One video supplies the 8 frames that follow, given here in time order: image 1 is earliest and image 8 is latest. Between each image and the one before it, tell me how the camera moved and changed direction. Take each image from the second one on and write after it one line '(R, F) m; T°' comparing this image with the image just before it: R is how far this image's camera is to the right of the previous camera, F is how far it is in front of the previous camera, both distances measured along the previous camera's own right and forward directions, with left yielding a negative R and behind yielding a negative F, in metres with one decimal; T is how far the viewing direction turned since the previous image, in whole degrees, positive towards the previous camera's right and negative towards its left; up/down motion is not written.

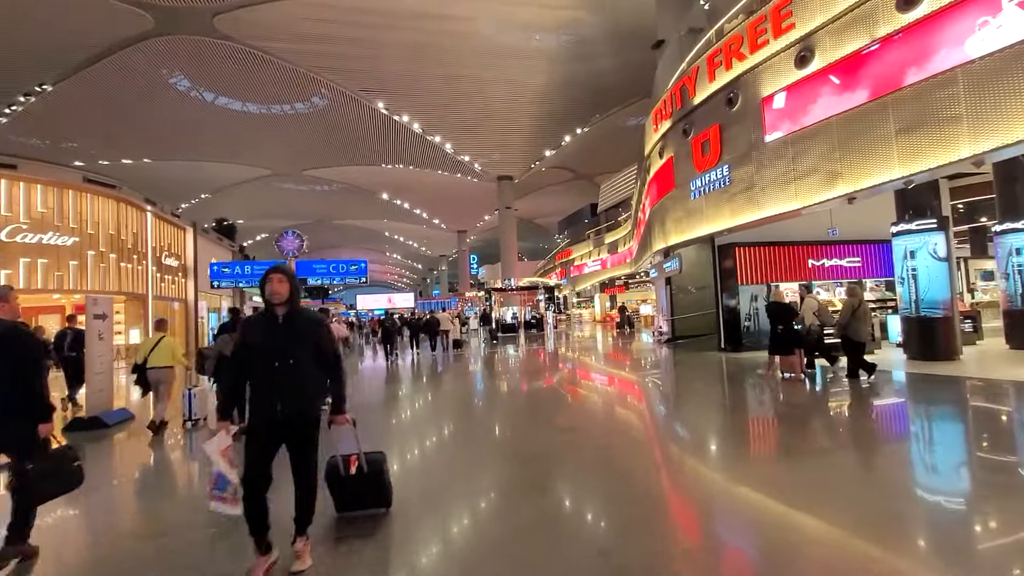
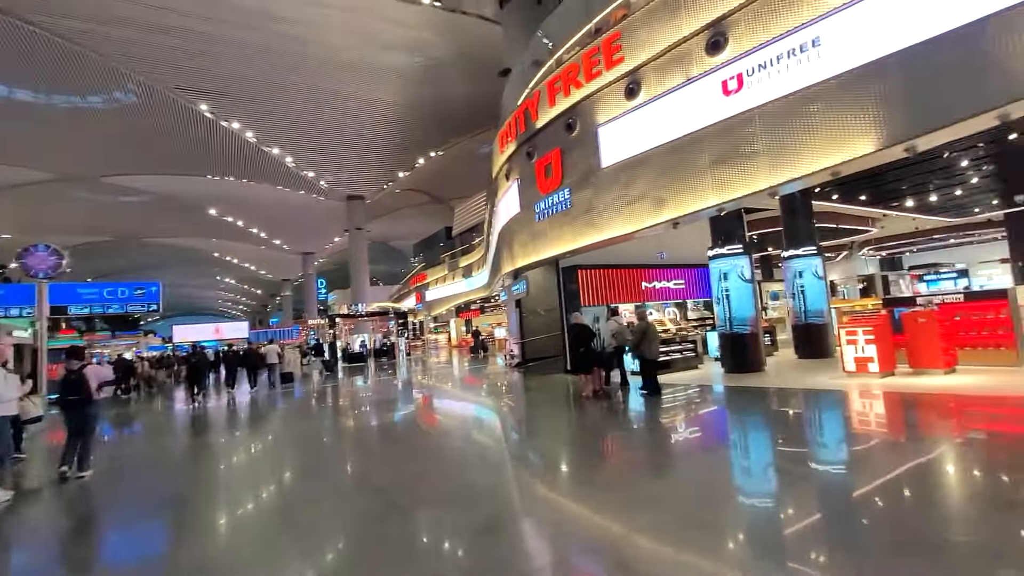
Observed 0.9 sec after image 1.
(-0.3, +0.4) m; +17°
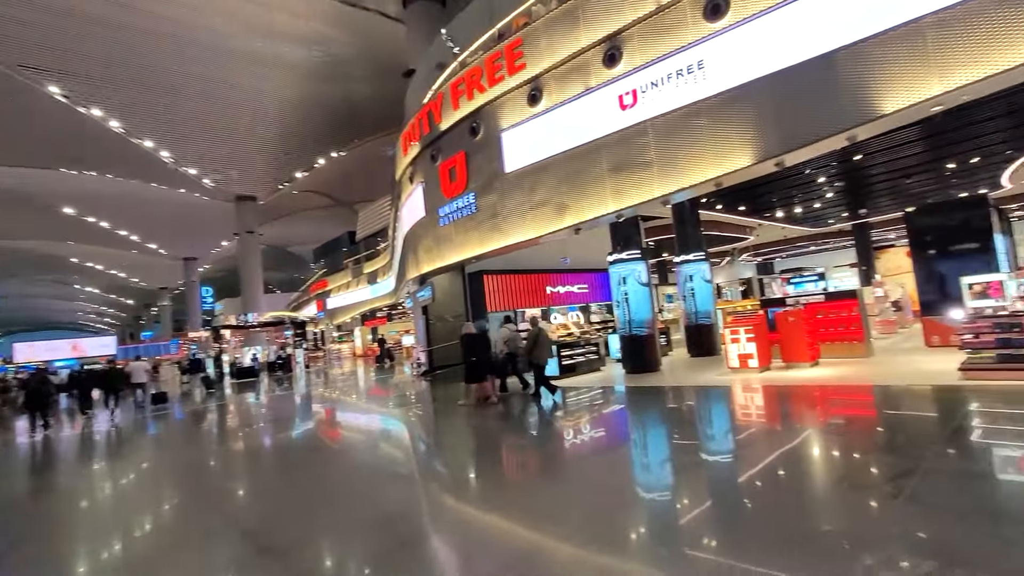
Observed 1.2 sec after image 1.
(+0.1, +0.2) m; +10°
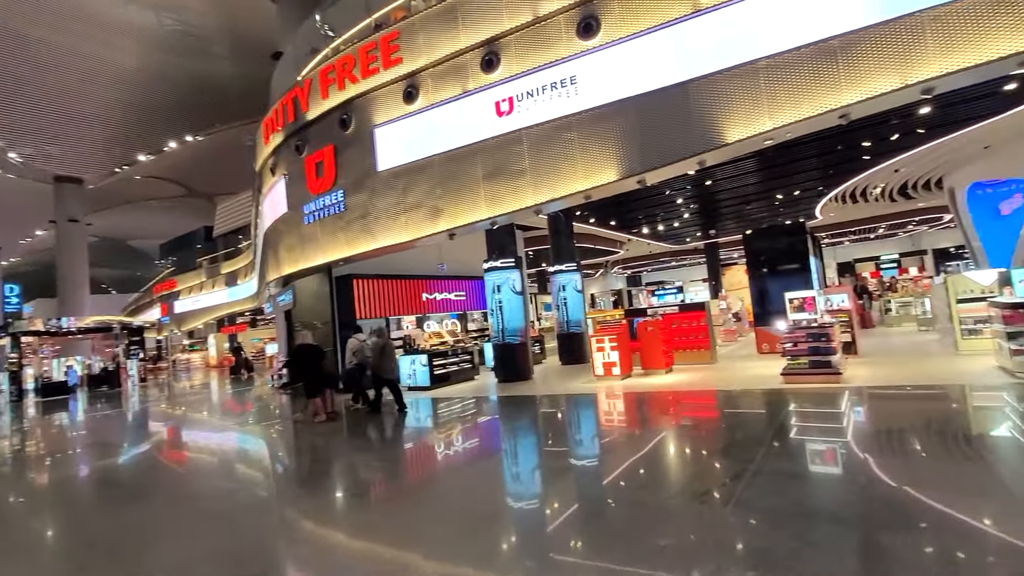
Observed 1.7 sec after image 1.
(+0.2, +0.2) m; +13°
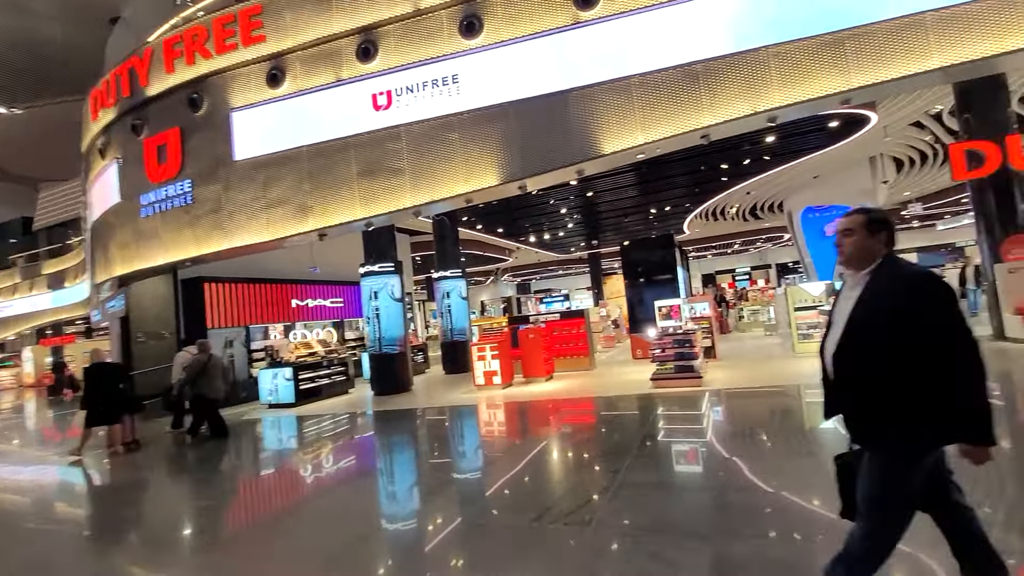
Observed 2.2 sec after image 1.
(+0.2, +0.3) m; +12°
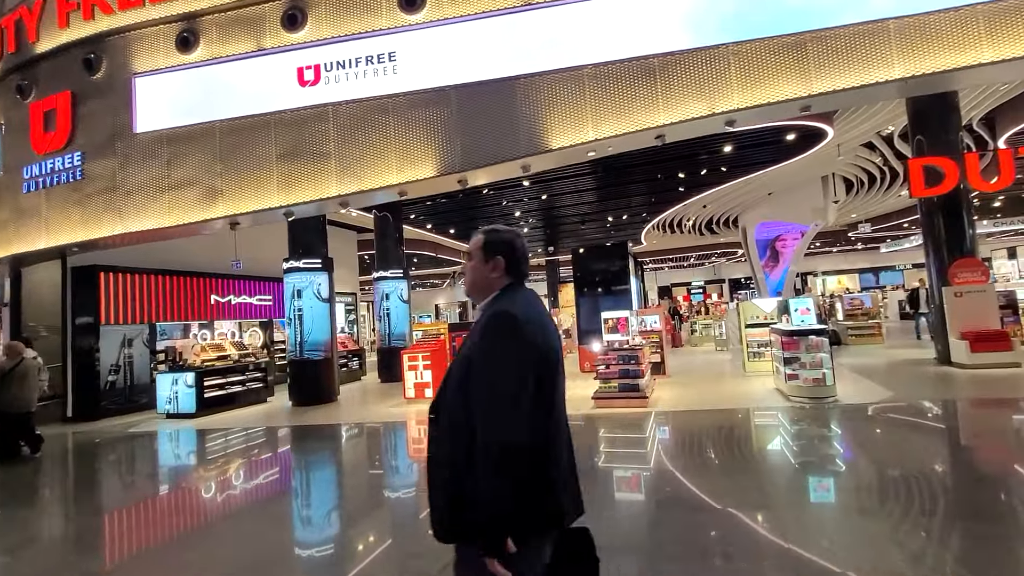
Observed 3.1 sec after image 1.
(+0.3, +0.6) m; +4°
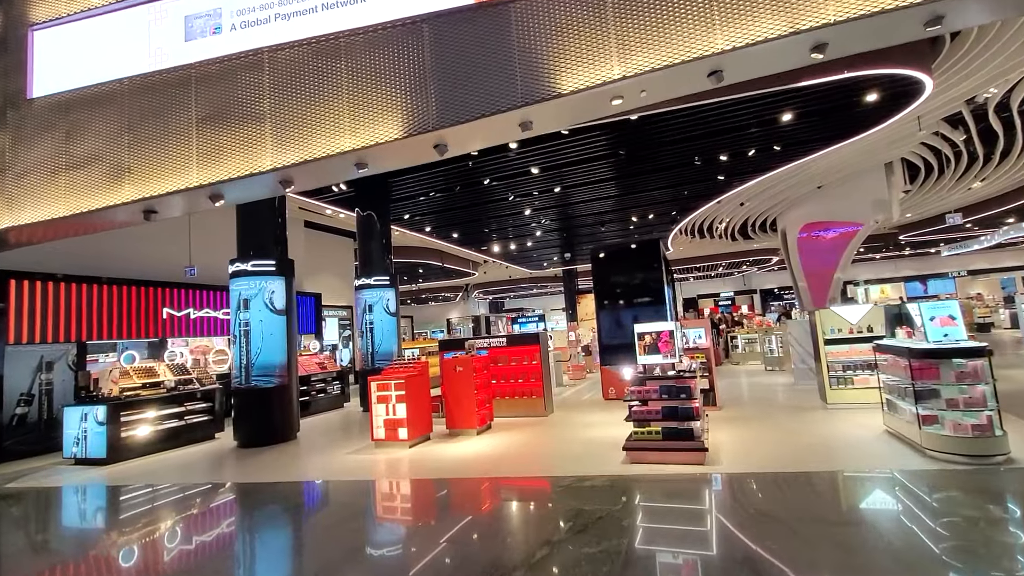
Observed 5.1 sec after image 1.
(+0.2, +1.6) m; -2°
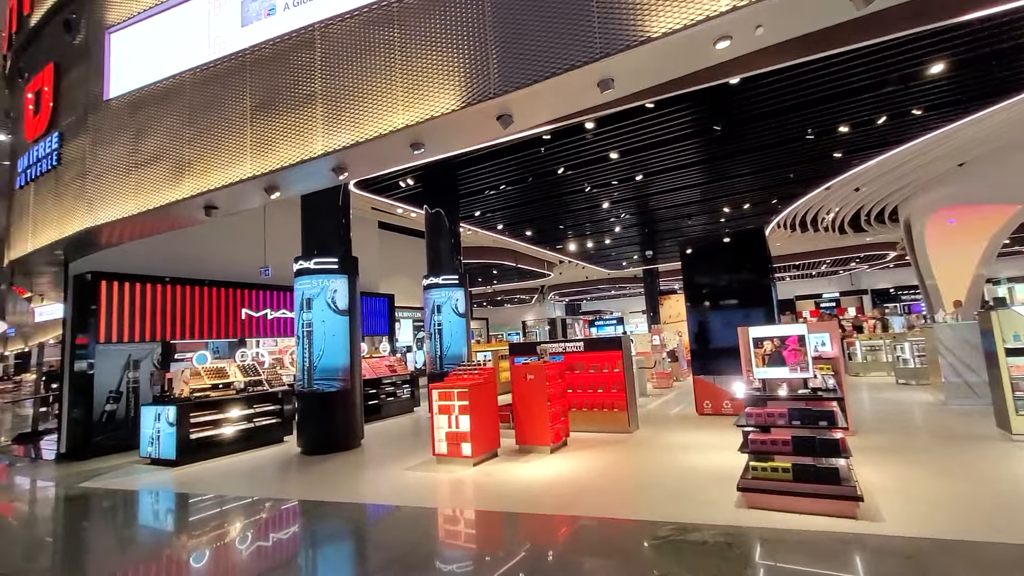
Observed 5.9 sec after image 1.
(0.0, +0.7) m; -9°
